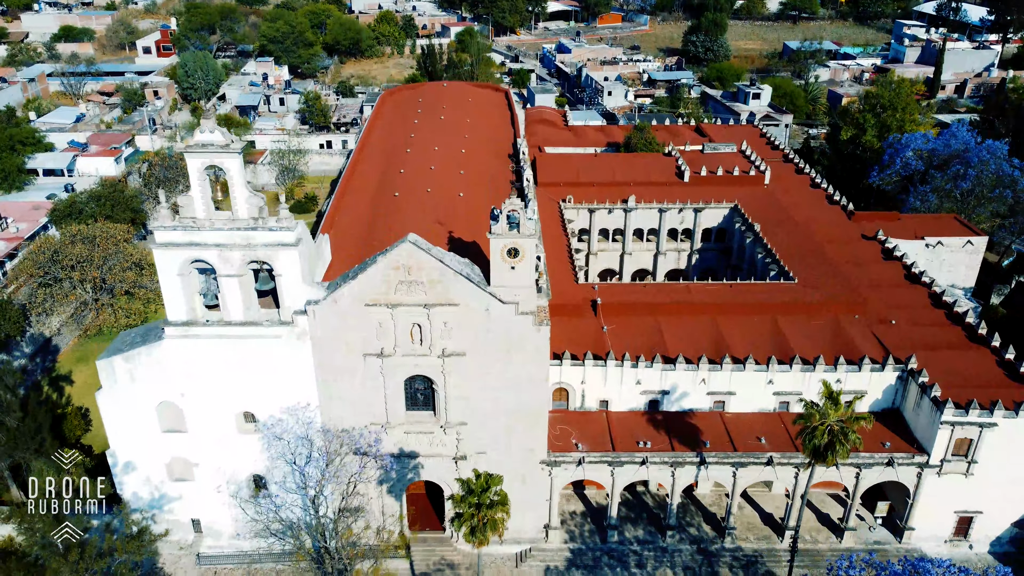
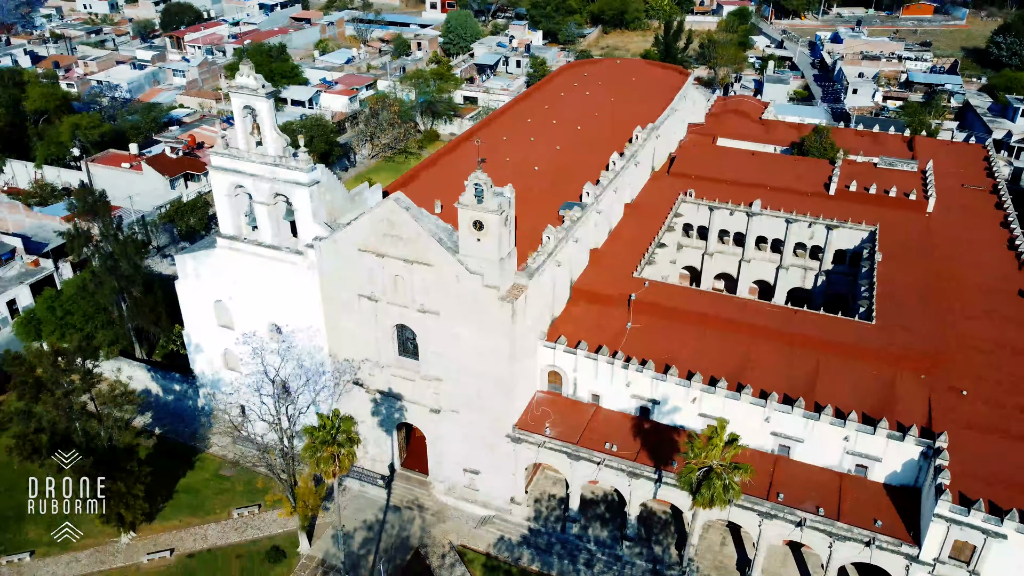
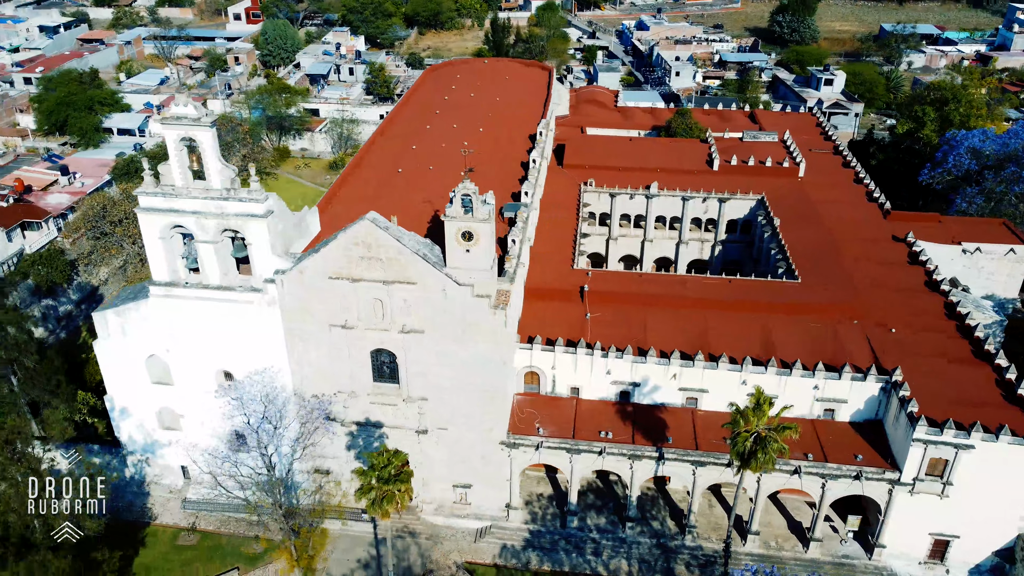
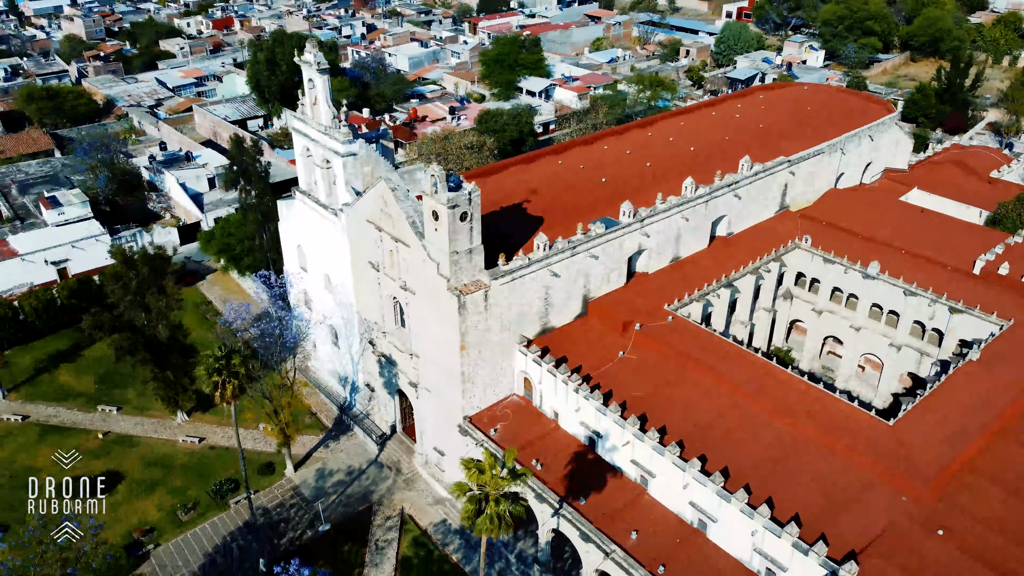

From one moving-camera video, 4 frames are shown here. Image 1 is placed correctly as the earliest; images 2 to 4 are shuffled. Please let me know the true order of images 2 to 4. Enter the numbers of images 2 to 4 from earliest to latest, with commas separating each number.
3, 2, 4
